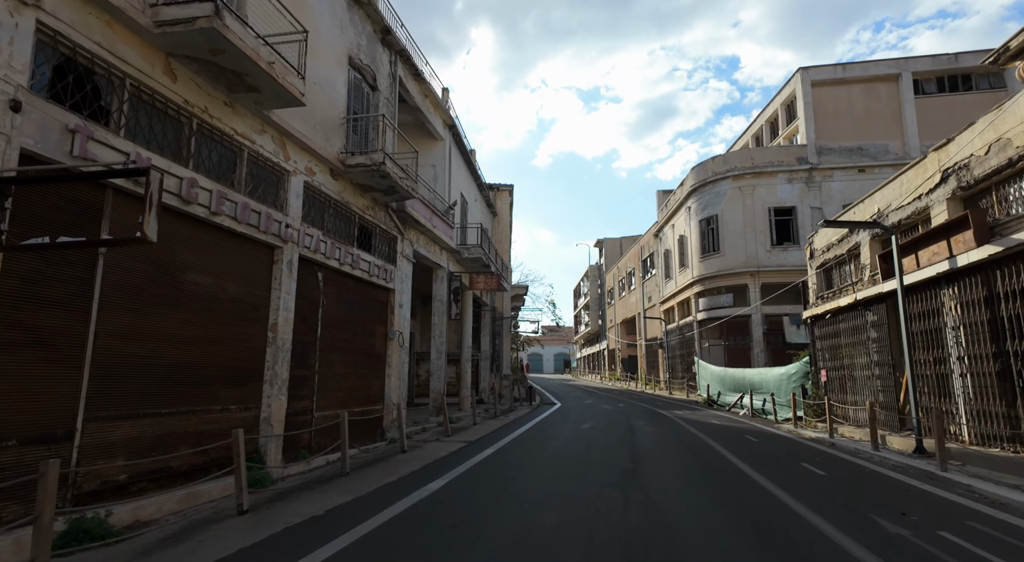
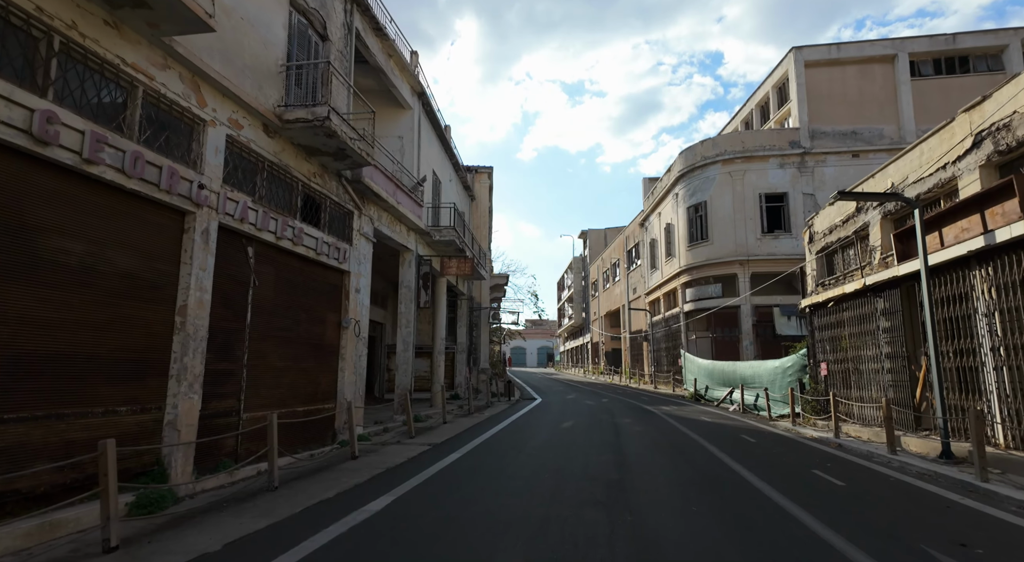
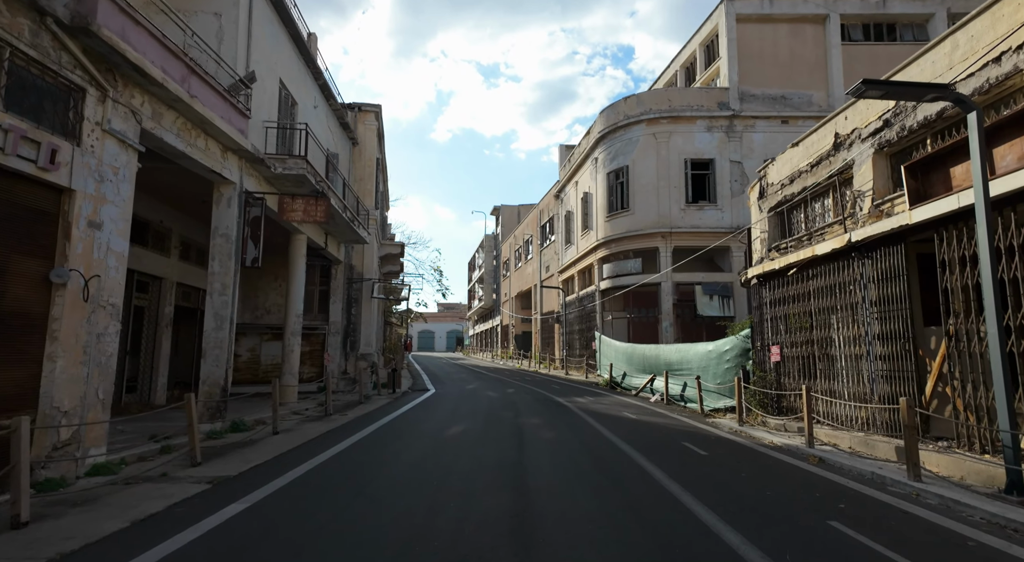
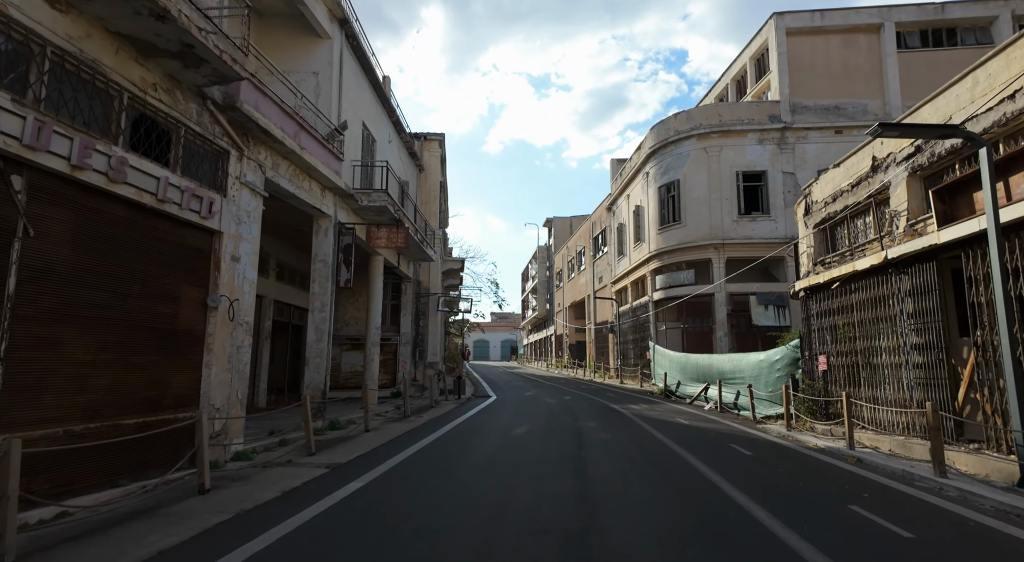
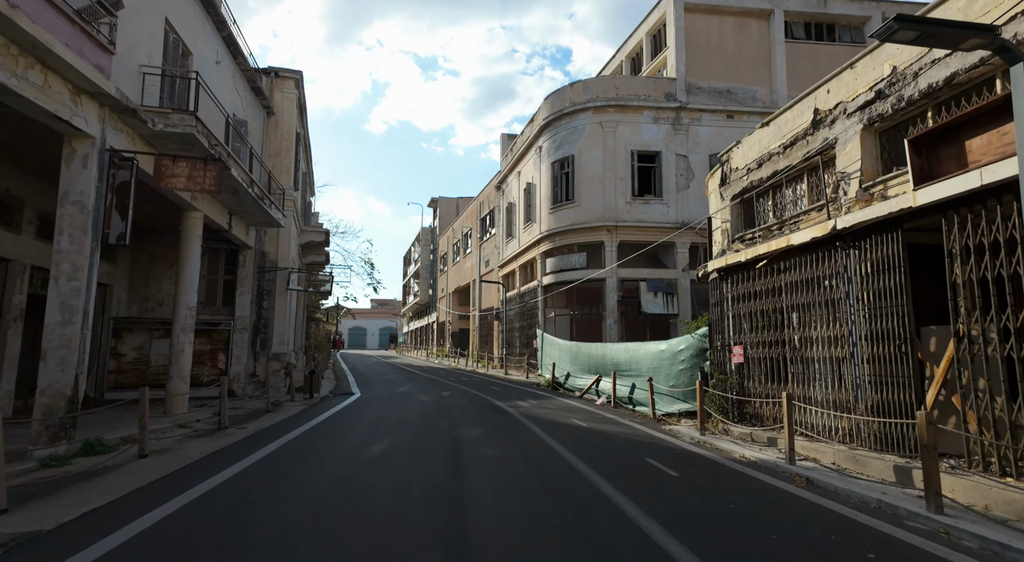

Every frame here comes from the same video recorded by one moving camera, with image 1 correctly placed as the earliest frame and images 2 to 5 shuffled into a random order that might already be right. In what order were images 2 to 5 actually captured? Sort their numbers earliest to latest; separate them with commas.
2, 4, 3, 5
